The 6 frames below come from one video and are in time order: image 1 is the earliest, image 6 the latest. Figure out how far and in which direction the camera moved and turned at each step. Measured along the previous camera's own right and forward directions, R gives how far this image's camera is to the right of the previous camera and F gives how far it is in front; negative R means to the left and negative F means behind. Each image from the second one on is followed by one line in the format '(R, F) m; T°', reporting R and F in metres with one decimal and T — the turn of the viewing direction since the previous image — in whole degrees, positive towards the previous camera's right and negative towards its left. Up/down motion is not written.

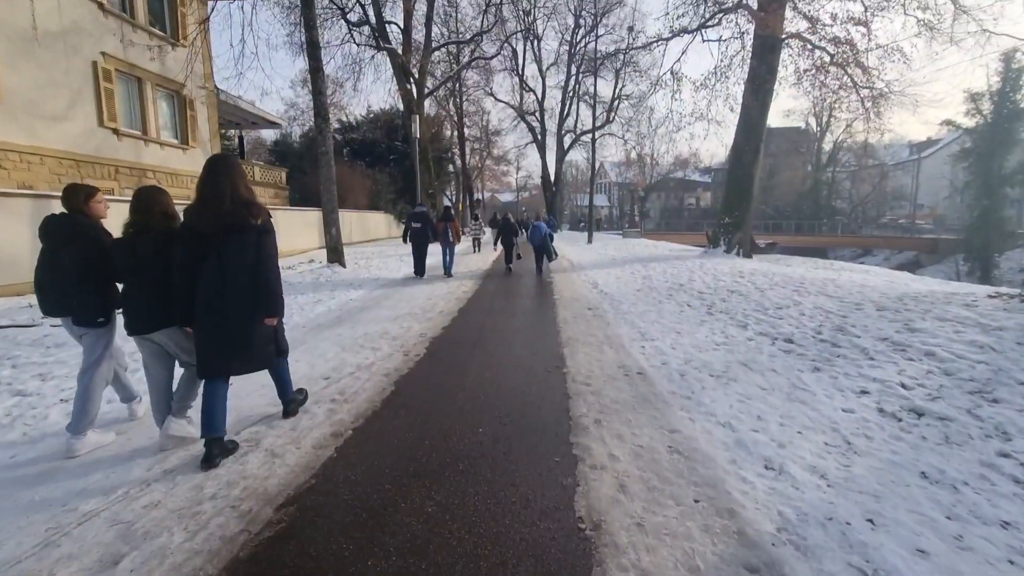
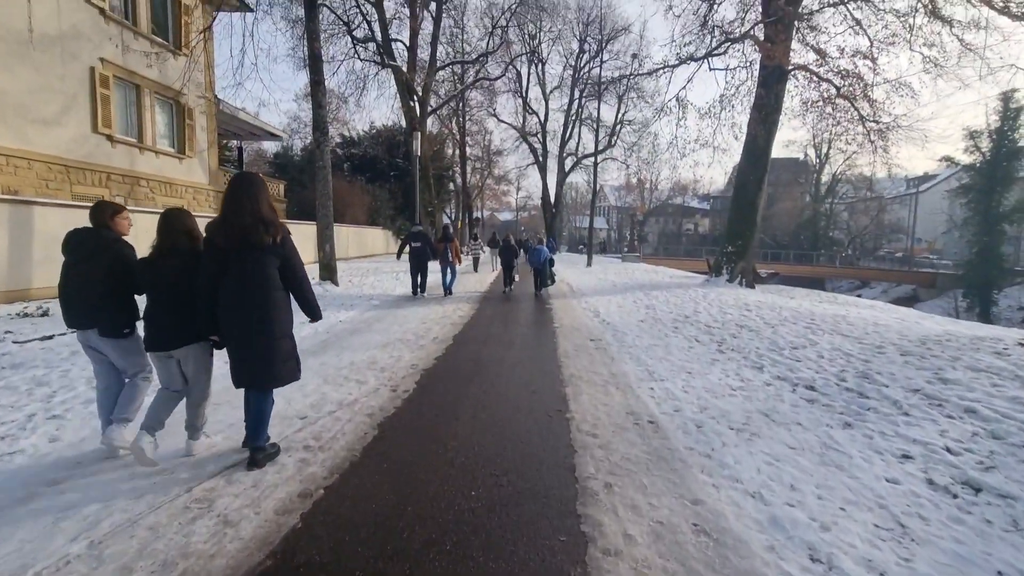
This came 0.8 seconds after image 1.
(0.0, +0.5) m; 0°
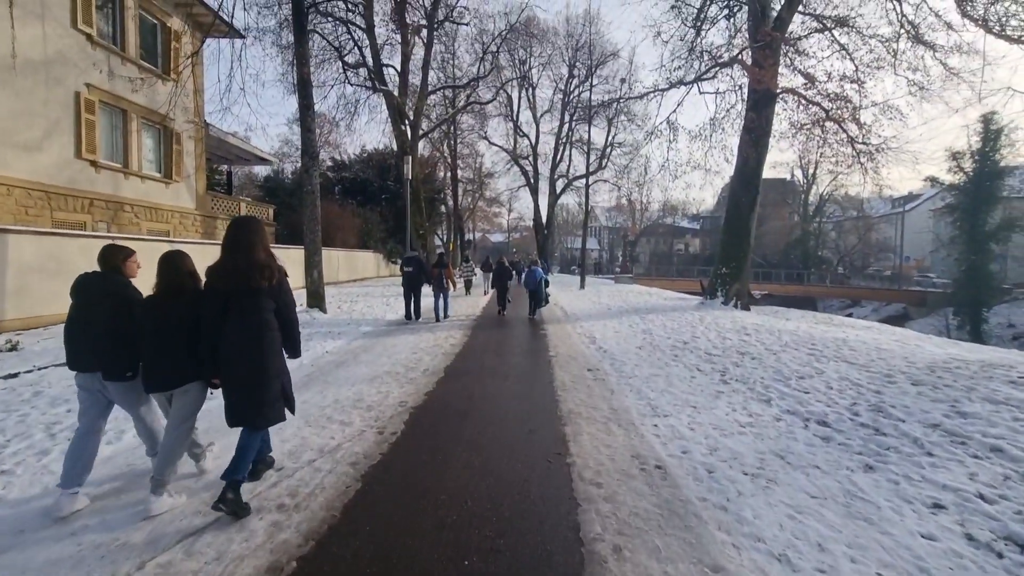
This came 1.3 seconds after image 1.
(0.0, +0.3) m; +1°
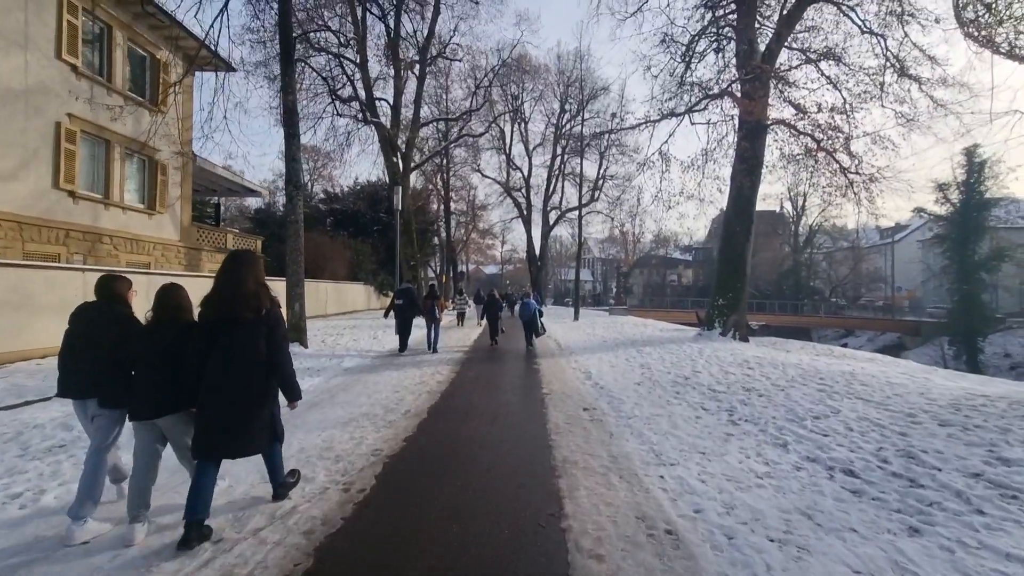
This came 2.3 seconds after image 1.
(+0.1, +0.6) m; +1°
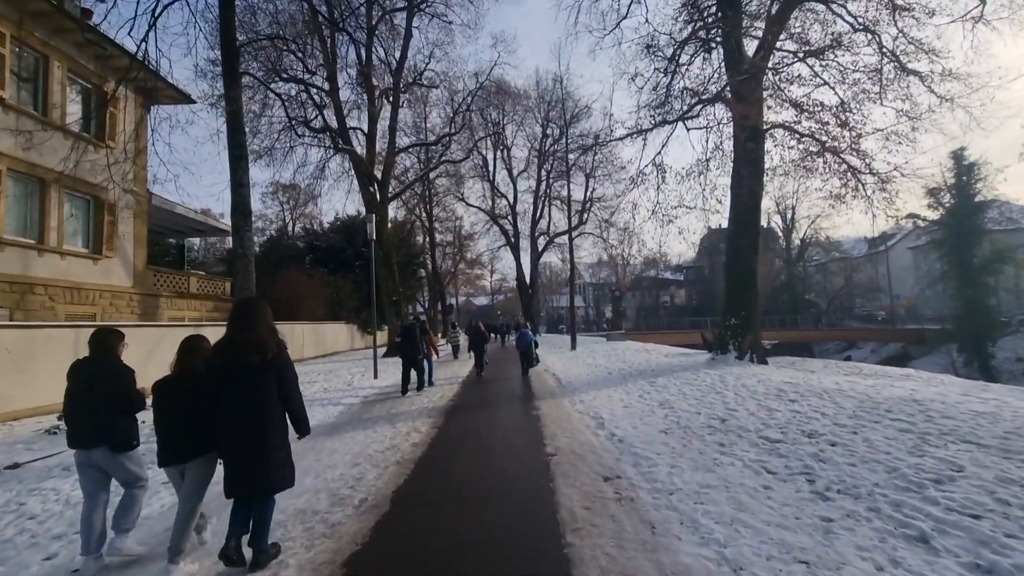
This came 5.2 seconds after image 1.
(0.0, +1.9) m; +1°
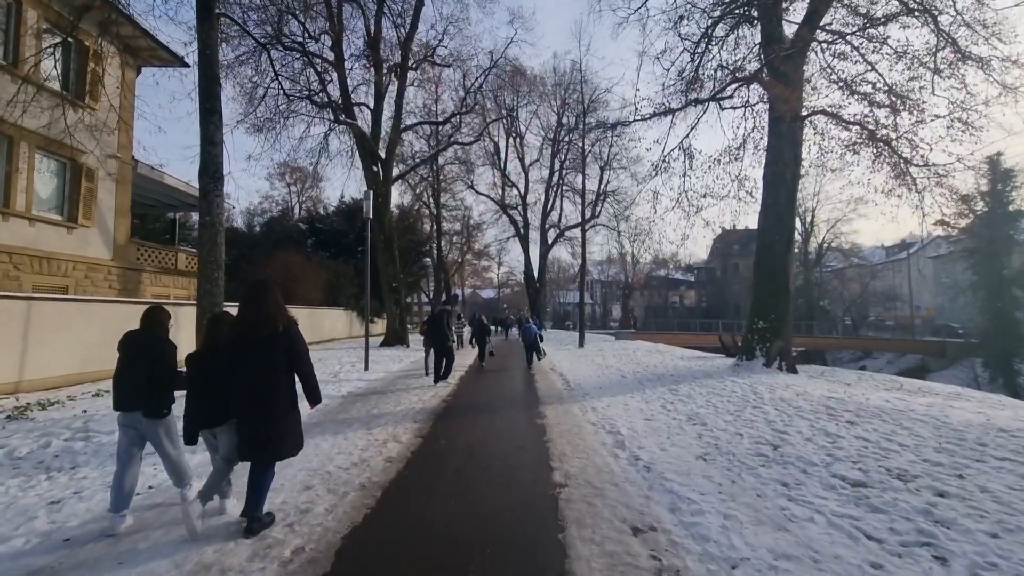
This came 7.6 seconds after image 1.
(0.0, +1.6) m; -1°
